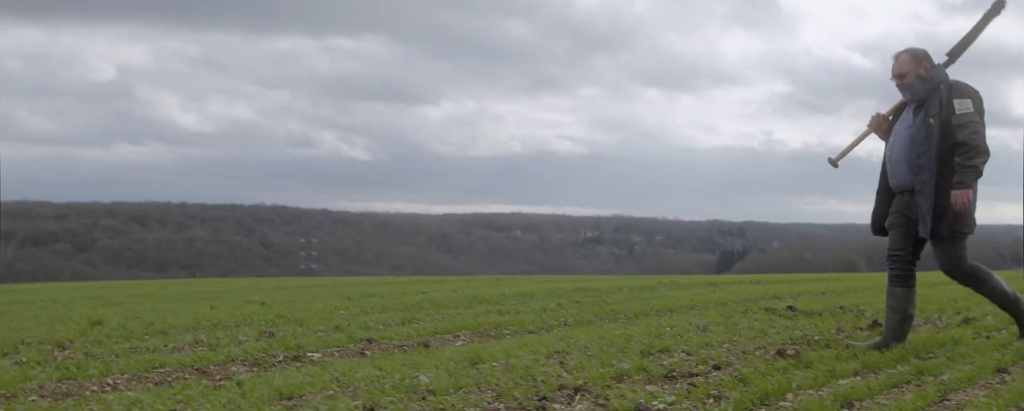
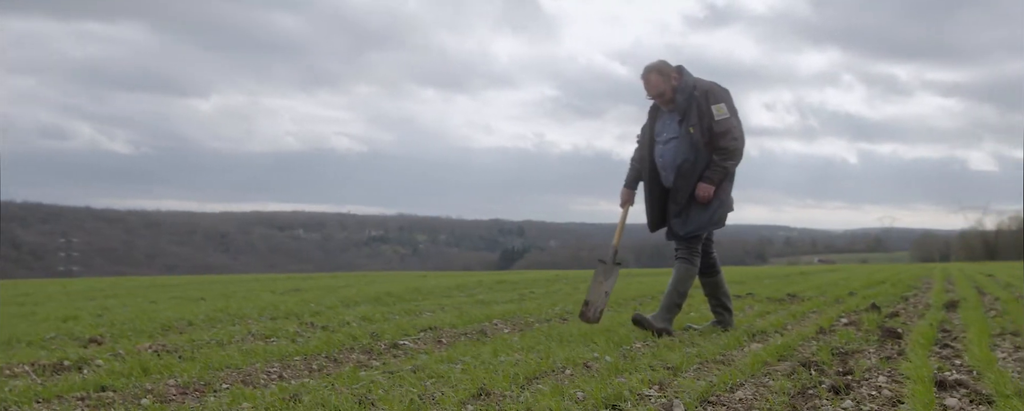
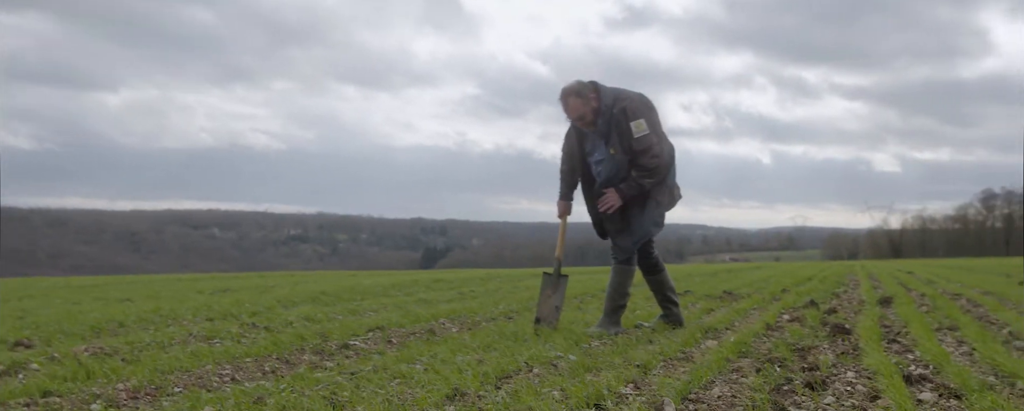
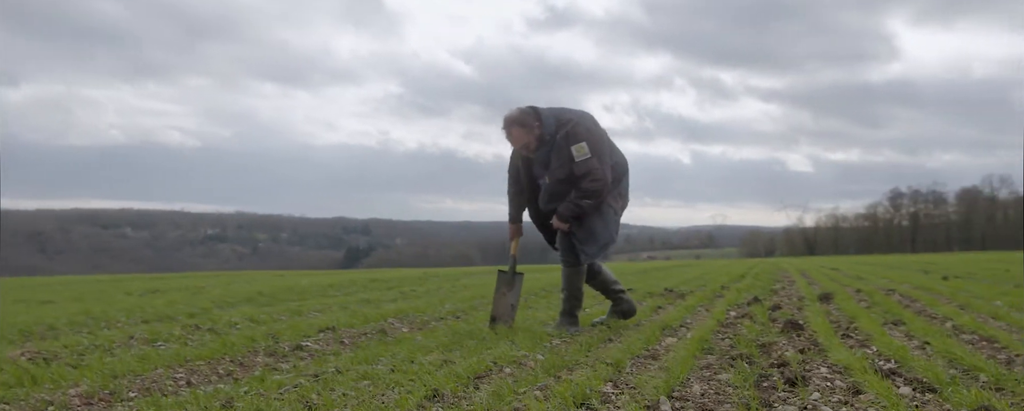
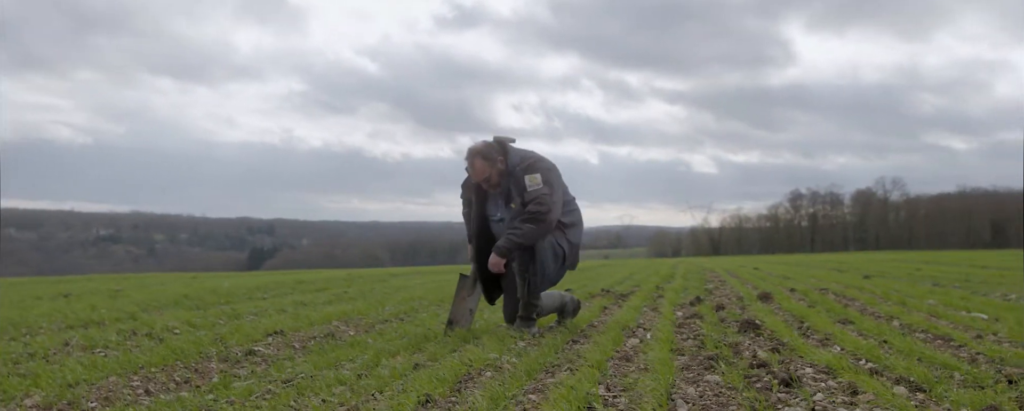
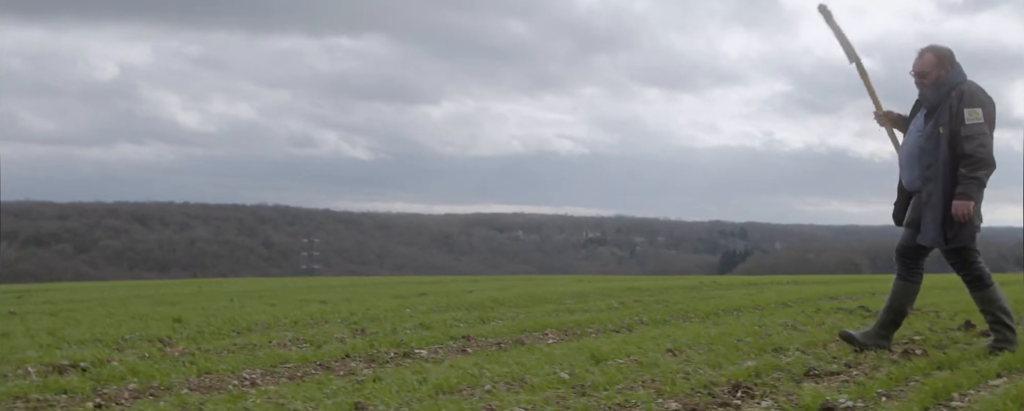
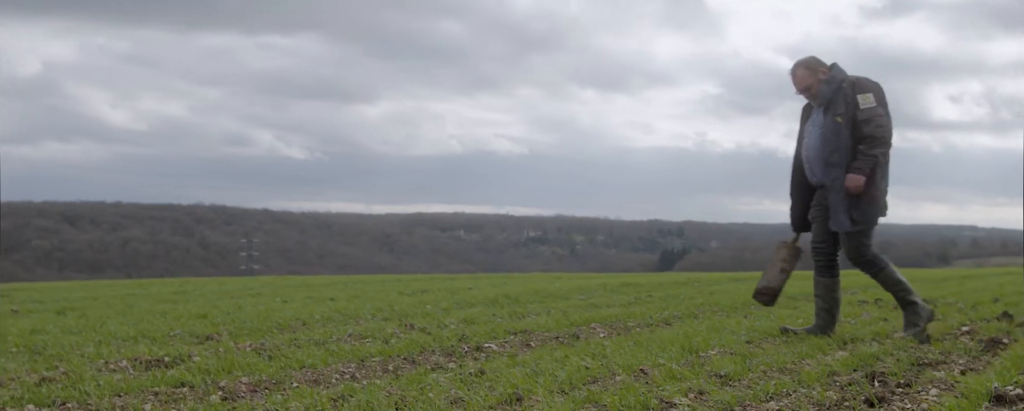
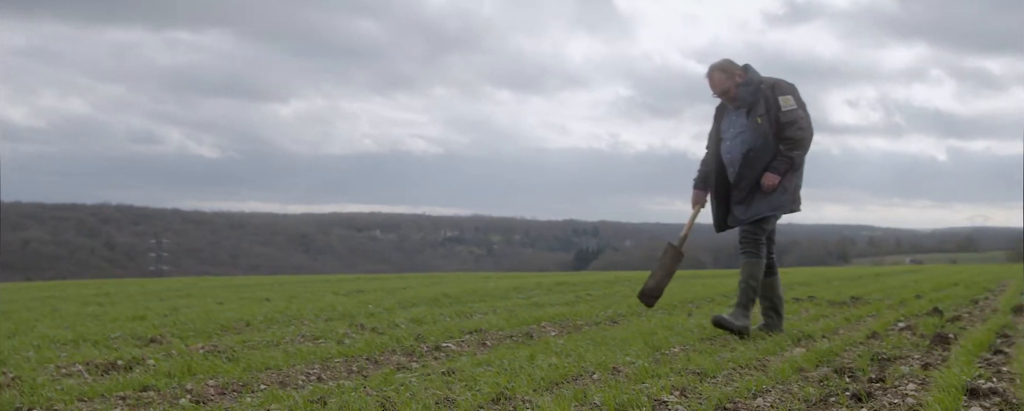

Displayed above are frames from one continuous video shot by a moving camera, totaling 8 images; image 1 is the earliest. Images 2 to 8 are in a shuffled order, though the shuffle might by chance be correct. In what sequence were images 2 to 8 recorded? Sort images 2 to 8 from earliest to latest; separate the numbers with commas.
6, 7, 8, 2, 3, 4, 5
